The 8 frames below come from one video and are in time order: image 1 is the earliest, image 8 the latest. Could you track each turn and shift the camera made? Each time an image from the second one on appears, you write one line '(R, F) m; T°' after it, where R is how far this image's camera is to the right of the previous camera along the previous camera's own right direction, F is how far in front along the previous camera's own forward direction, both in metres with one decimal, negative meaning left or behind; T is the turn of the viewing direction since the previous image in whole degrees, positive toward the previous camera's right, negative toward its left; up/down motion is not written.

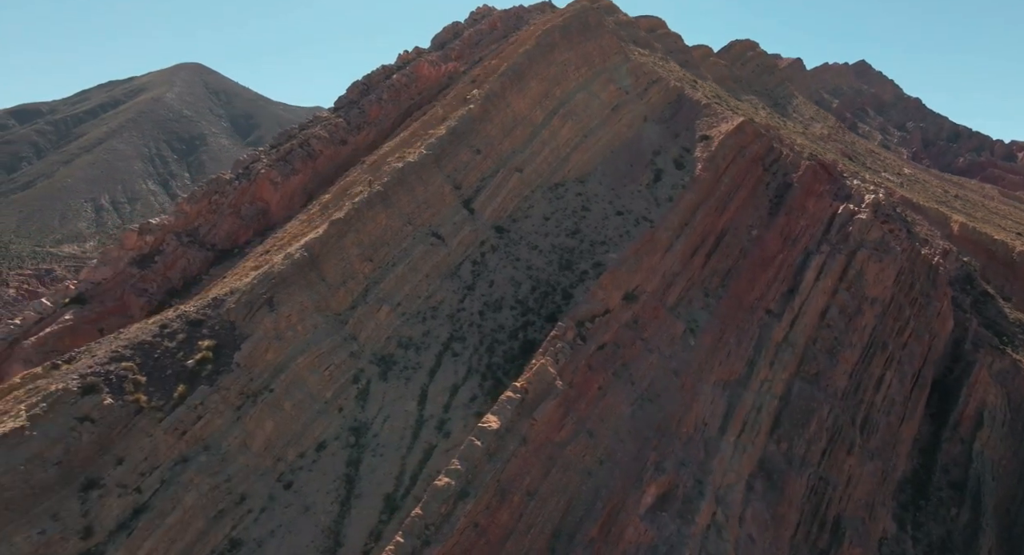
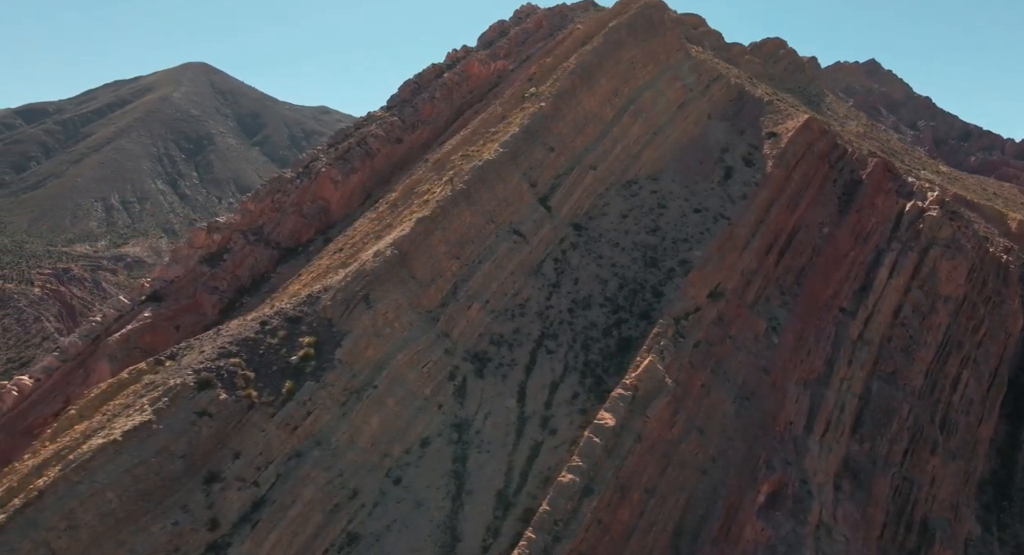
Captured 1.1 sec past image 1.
(-1.9, 0.0) m; -2°
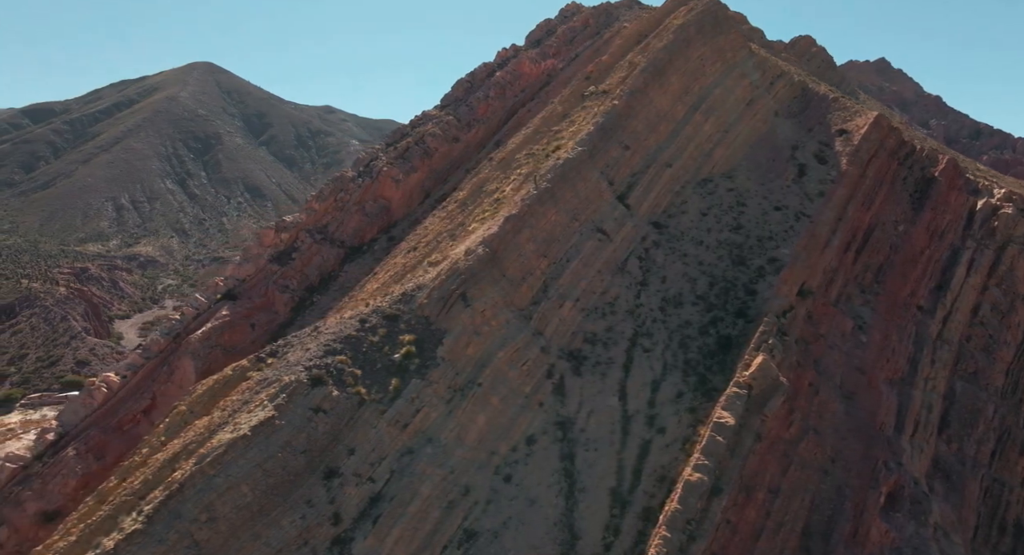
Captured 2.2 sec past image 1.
(-1.9, 0.0) m; -2°
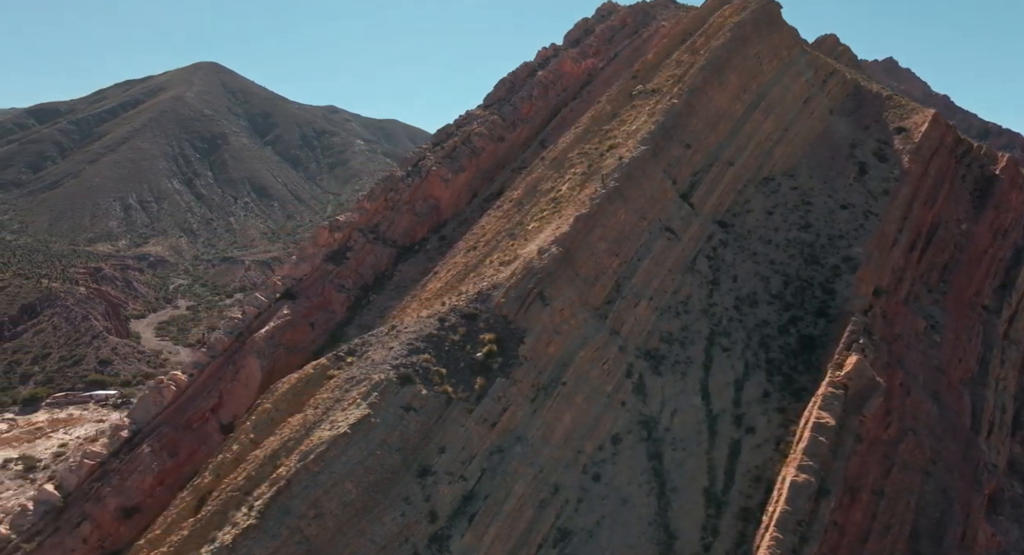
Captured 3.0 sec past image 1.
(-1.5, 0.0) m; -1°
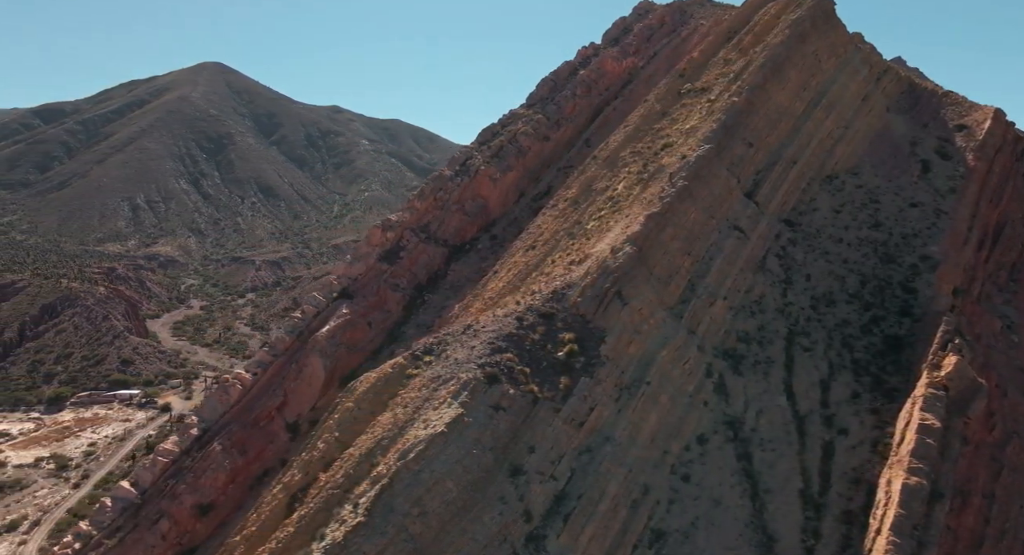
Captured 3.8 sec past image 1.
(-1.5, +0.1) m; -1°
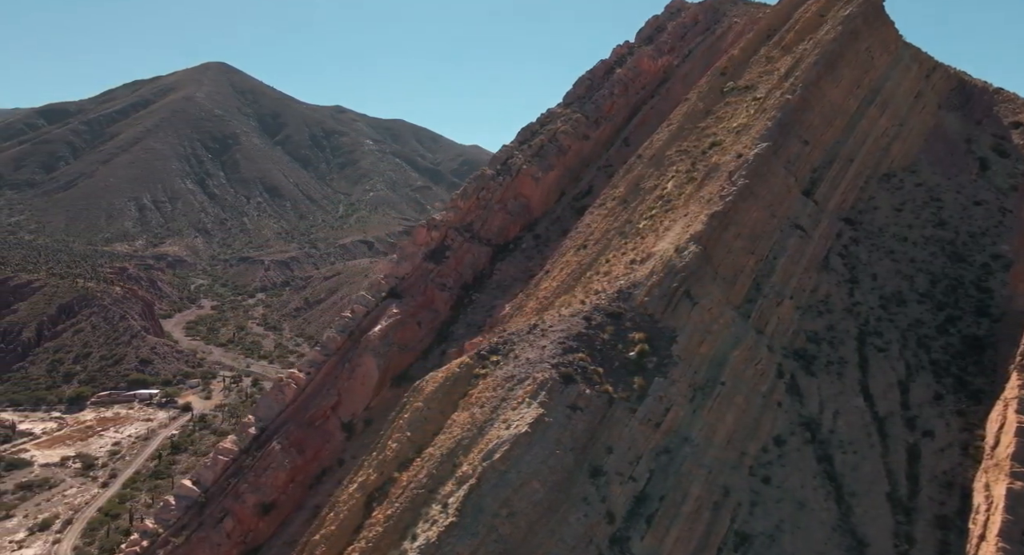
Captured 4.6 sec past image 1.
(-1.3, +0.1) m; -1°
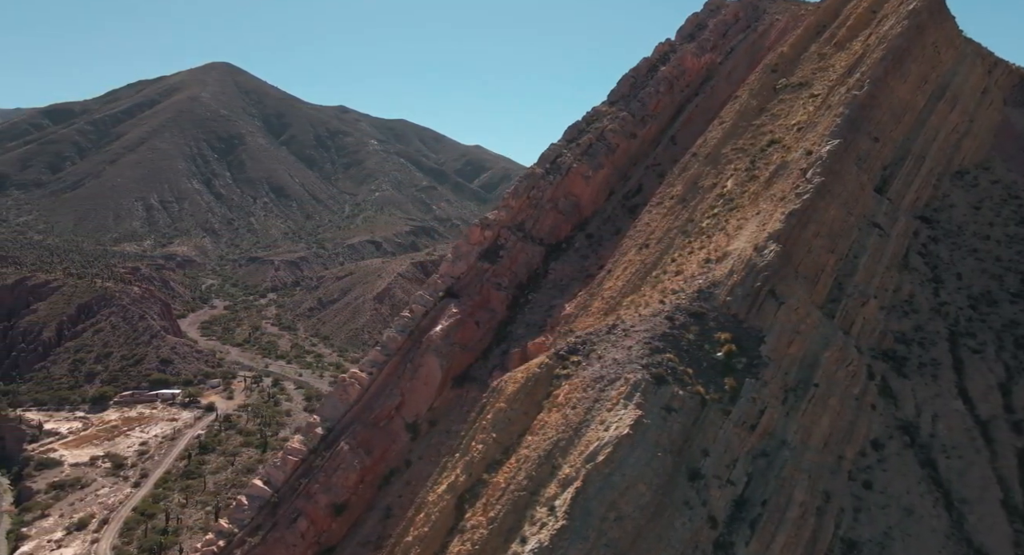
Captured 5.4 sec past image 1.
(-1.5, +0.3) m; -1°
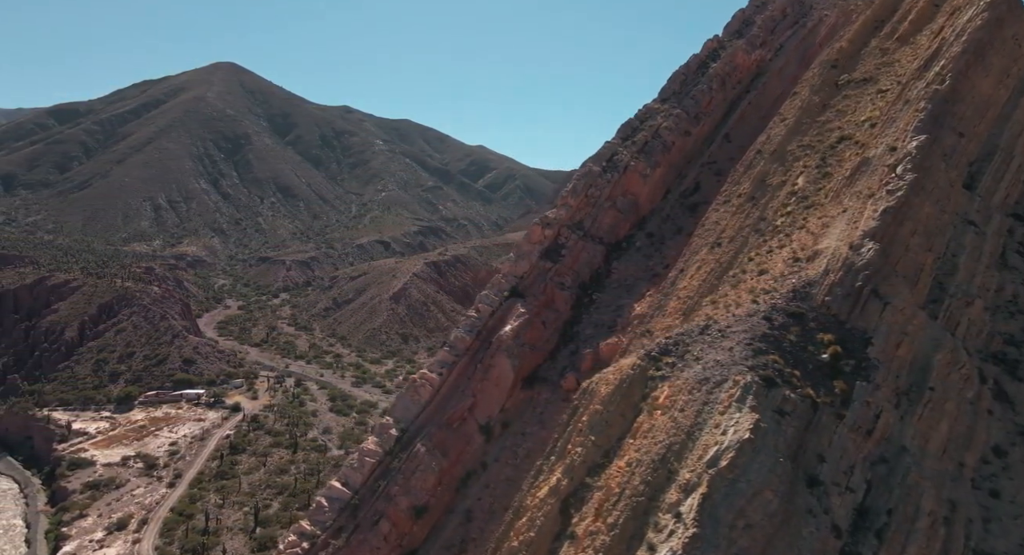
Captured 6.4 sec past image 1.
(-1.7, +0.4) m; -2°
